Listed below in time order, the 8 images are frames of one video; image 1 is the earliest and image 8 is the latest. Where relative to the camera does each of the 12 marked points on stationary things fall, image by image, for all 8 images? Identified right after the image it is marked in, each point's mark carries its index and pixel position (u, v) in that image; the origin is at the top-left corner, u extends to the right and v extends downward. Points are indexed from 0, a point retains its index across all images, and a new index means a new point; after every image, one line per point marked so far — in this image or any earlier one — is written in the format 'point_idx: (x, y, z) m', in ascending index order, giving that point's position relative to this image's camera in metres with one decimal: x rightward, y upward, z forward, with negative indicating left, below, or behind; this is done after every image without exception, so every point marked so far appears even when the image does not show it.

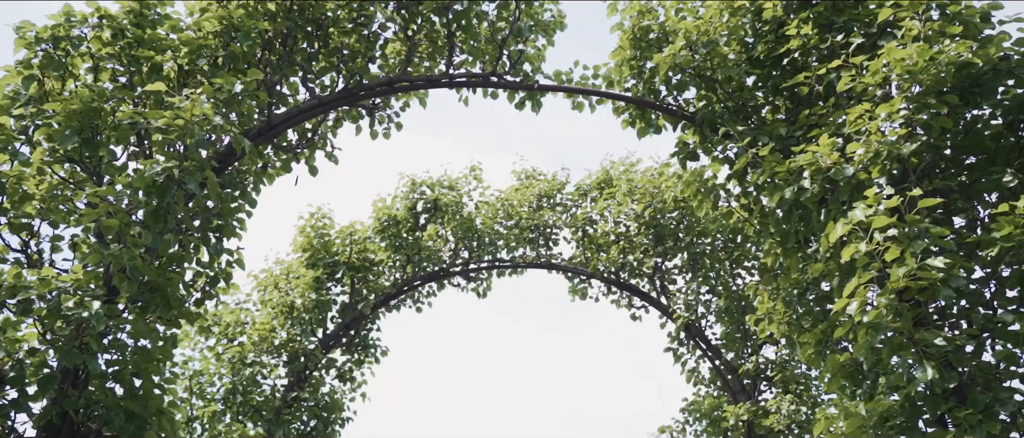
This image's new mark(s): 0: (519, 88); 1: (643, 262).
0: (0.0, +0.7, +4.0) m
1: (+1.1, -0.3, +5.7) m
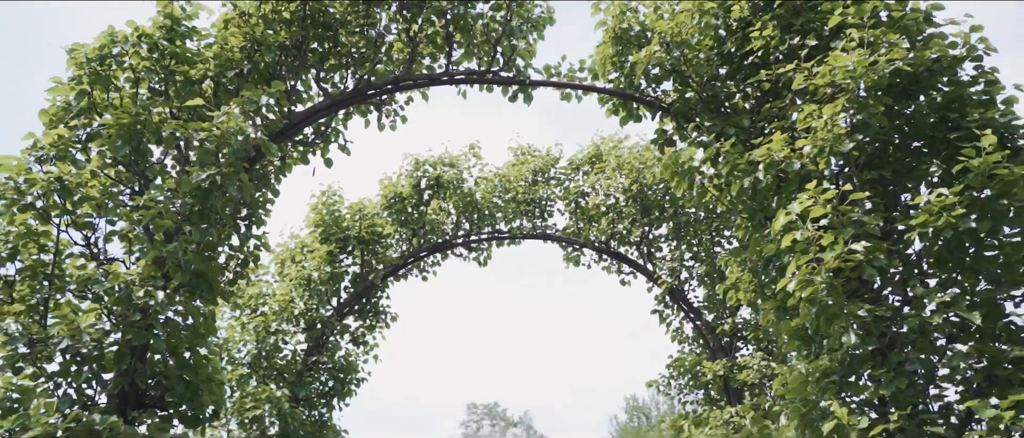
0: (0.0, +0.8, +4.4) m
1: (+1.0, -0.1, +6.2) m
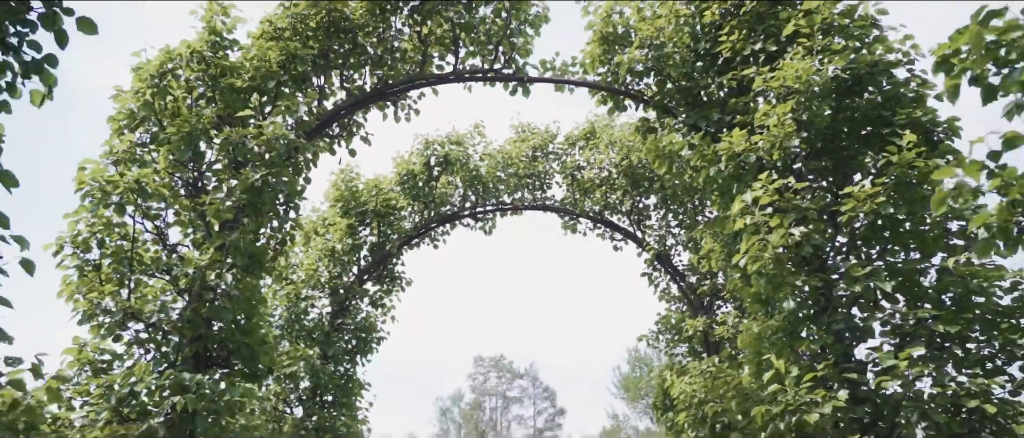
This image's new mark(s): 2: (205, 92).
0: (0.0, +1.0, +5.0) m
1: (+1.1, +0.2, +6.8) m
2: (-1.8, +0.8, +4.3) m
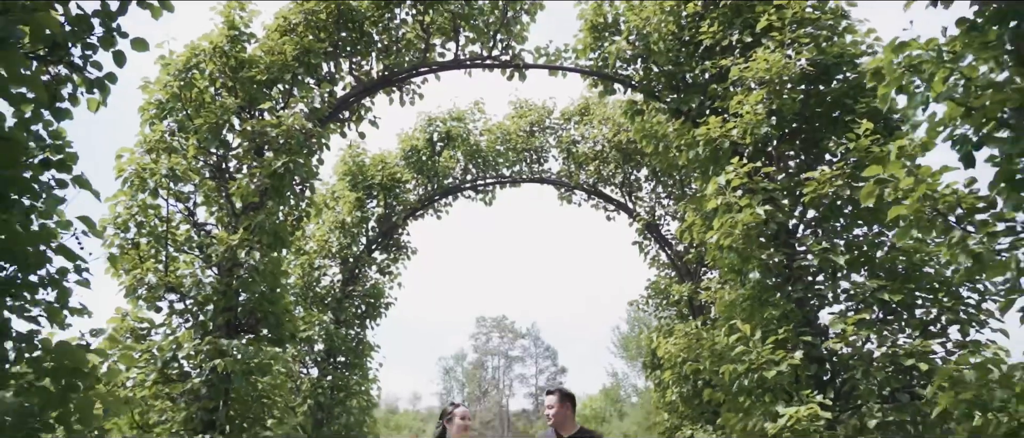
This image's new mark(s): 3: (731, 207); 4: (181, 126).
0: (0.0, +1.2, +5.4) m
1: (+1.0, +0.5, +7.2) m
2: (-1.9, +0.9, +4.7) m
3: (+1.2, +0.1, +4.1) m
4: (-2.1, +0.6, +4.5) m
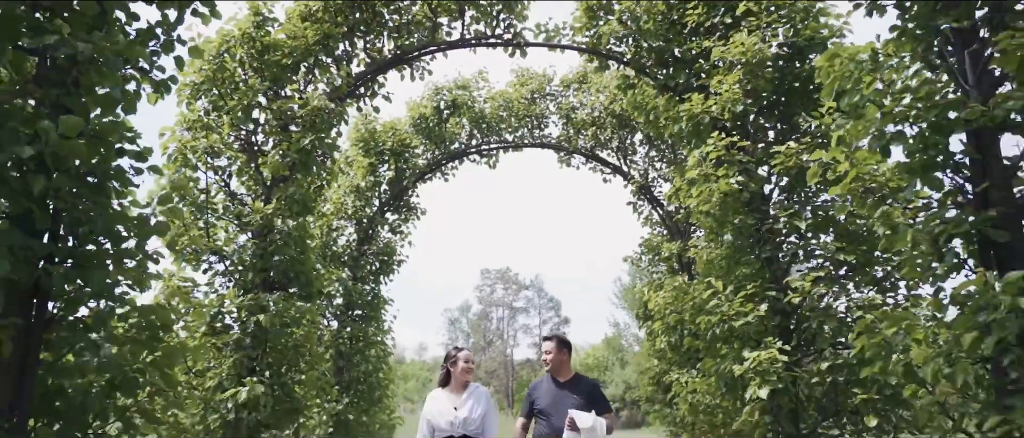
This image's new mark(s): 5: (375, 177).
0: (0.0, +1.4, +5.8) m
1: (+1.1, +0.9, +7.7) m
2: (-1.8, +1.1, +5.1) m
3: (+1.3, +0.3, +4.6) m
4: (-2.1, +0.8, +5.0) m
5: (-1.5, +0.5, +7.9) m
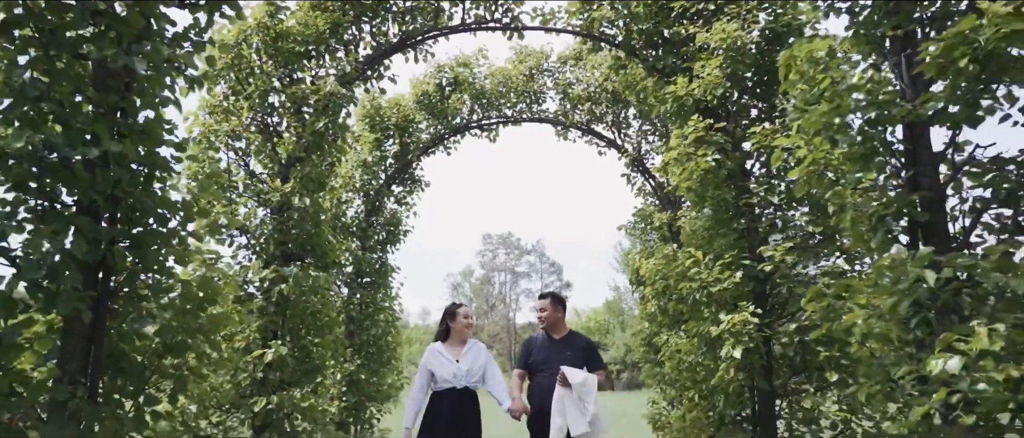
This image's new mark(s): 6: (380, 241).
0: (0.0, +1.7, +6.2) m
1: (+1.1, +1.2, +8.1) m
2: (-1.9, +1.3, +5.5) m
3: (+1.2, +0.4, +5.0) m
4: (-2.1, +1.0, +5.4) m
5: (-1.5, +0.8, +8.3) m
6: (-1.5, -0.3, +8.2) m
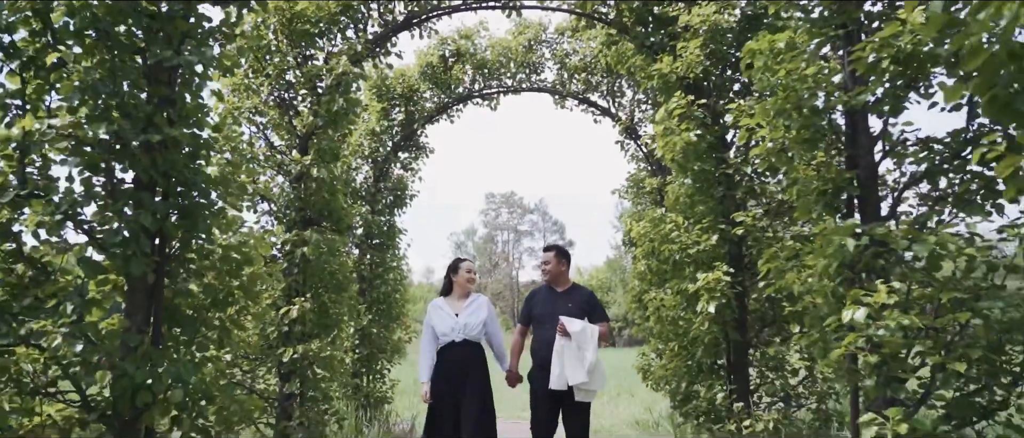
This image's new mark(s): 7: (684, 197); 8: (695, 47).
0: (0.0, +2.0, +6.6) m
1: (+1.1, +1.6, +8.5) m
2: (-1.9, +1.5, +5.9) m
3: (+1.2, +0.7, +5.5) m
4: (-2.1, +1.2, +5.8) m
5: (-1.5, +1.2, +8.8) m
6: (-1.5, +0.2, +8.7) m
7: (+1.4, +0.2, +5.7) m
8: (+1.4, +1.3, +5.5) m
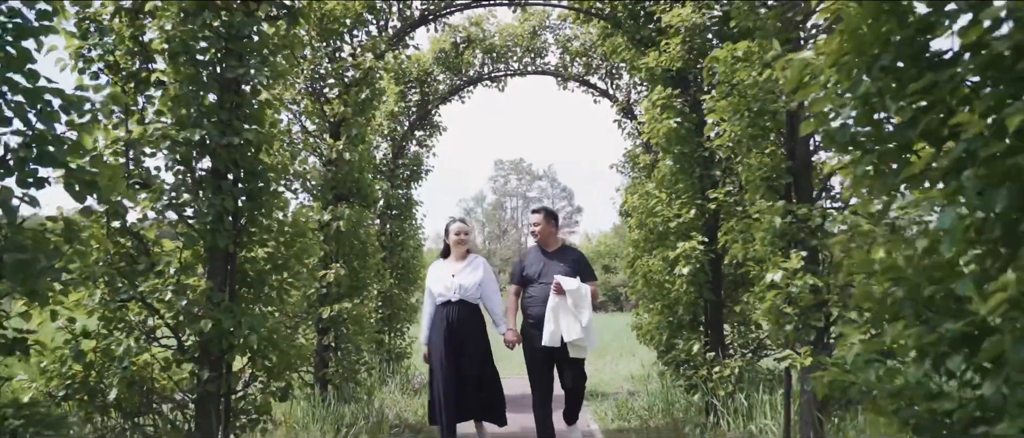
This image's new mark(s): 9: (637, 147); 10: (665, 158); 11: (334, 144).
0: (0.0, +2.2, +7.3) m
1: (+1.1, +2.0, +9.3) m
2: (-1.8, +1.8, +6.7) m
3: (+1.3, +0.9, +6.3) m
4: (-2.0, +1.4, +6.6) m
5: (-1.4, +1.6, +9.6) m
6: (-1.4, +0.5, +9.6) m
7: (+1.4, +0.4, +6.5) m
8: (+1.5, +1.5, +6.3) m
9: (+1.6, +0.9, +9.4) m
10: (+1.4, +0.5, +6.4) m
11: (-1.7, +0.7, +6.6) m
